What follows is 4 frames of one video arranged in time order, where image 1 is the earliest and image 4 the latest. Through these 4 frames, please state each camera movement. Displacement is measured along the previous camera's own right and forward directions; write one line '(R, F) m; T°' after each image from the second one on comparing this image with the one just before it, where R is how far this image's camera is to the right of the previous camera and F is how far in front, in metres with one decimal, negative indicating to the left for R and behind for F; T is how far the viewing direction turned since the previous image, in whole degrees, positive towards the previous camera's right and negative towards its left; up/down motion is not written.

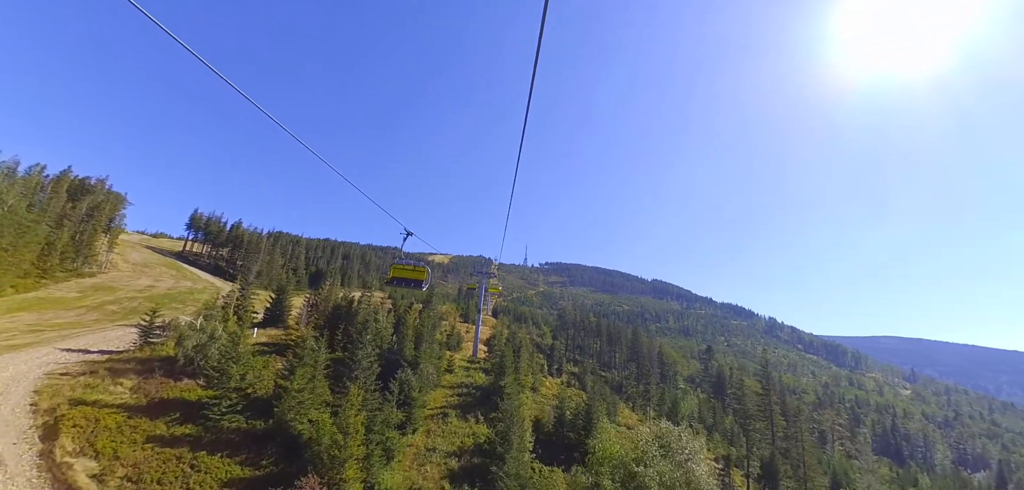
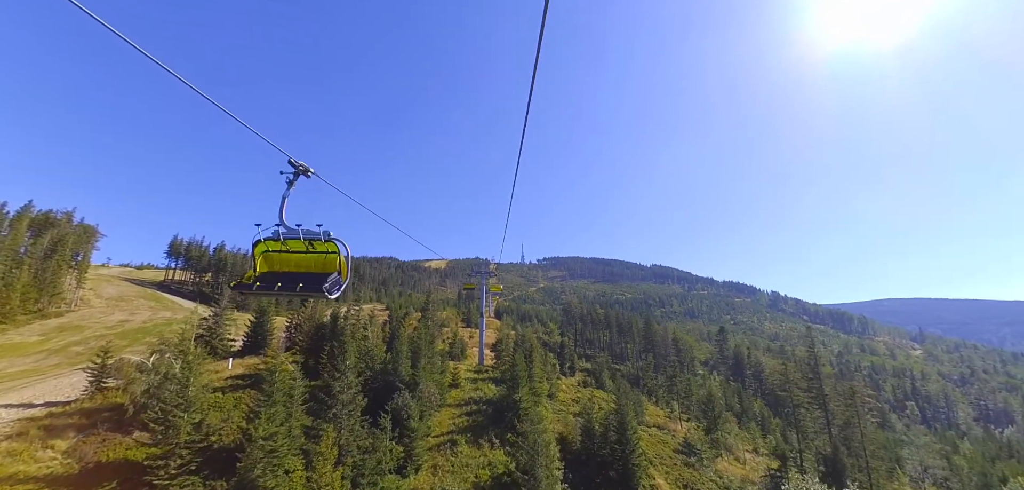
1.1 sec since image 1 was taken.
(-0.5, +5.9) m; +1°
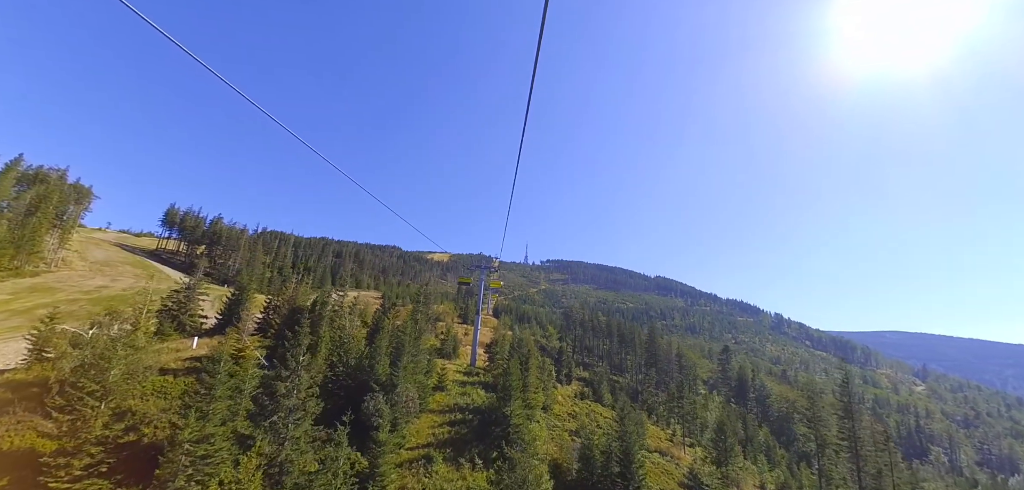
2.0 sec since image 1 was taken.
(0.0, +4.7) m; -1°
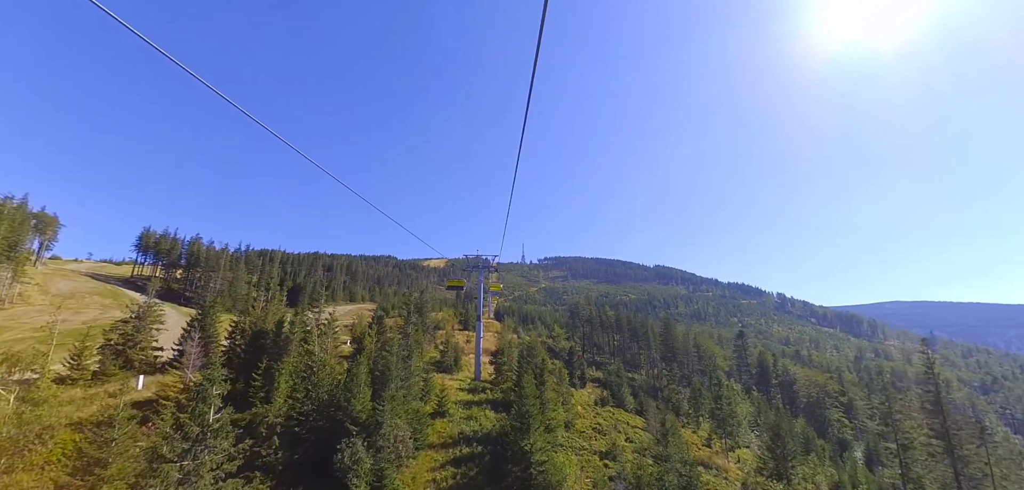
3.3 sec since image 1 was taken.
(-0.5, +6.8) m; +1°
